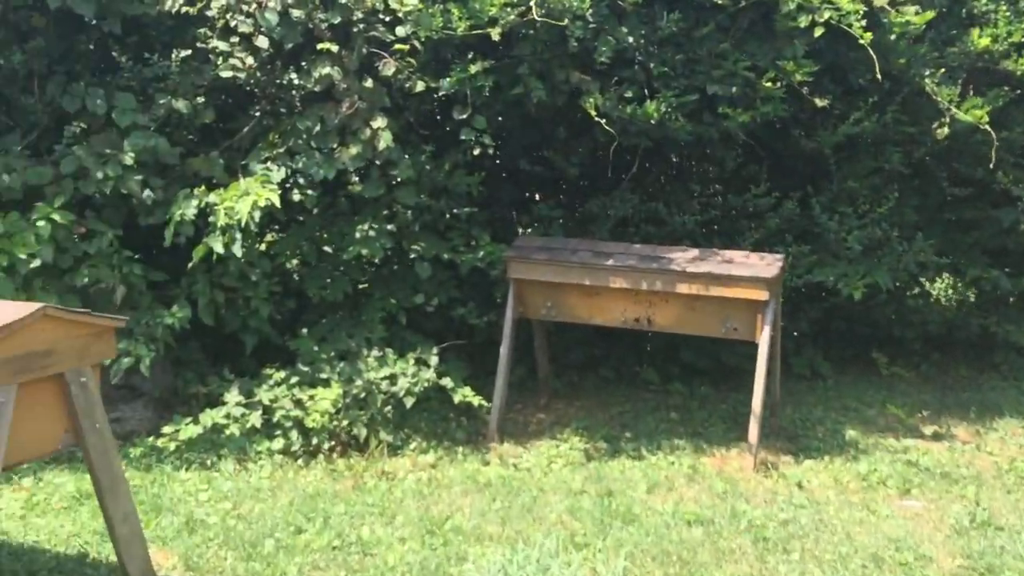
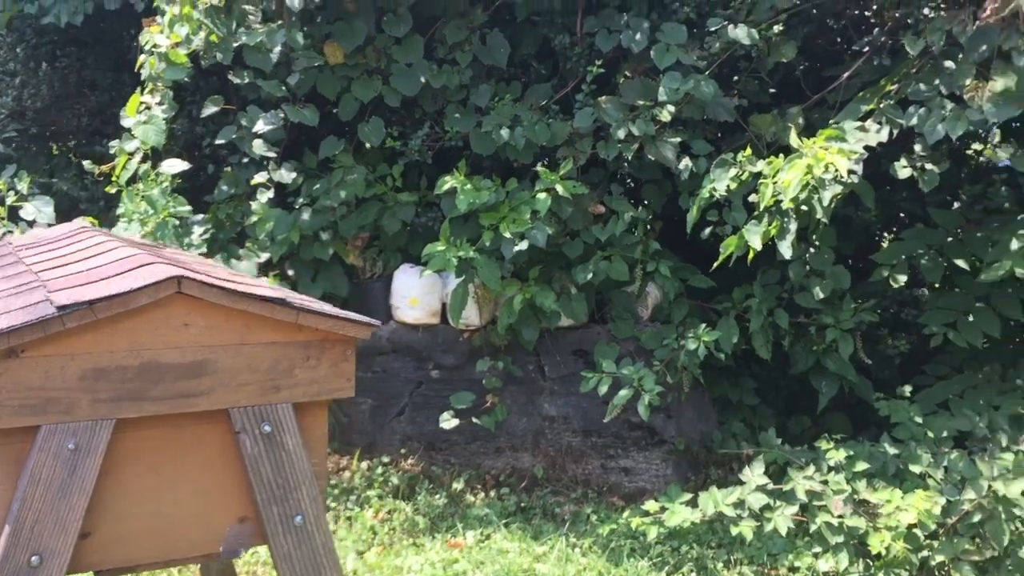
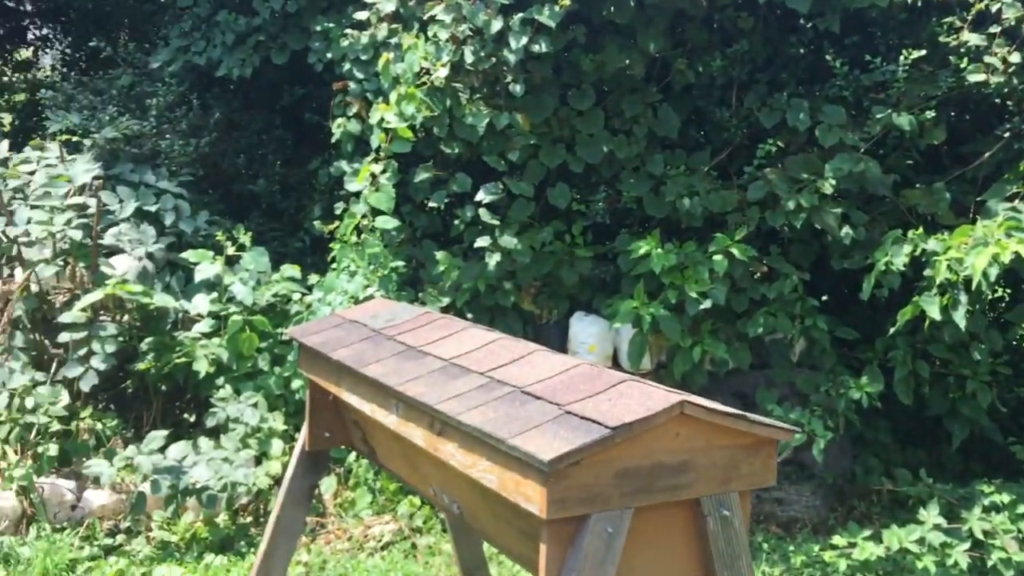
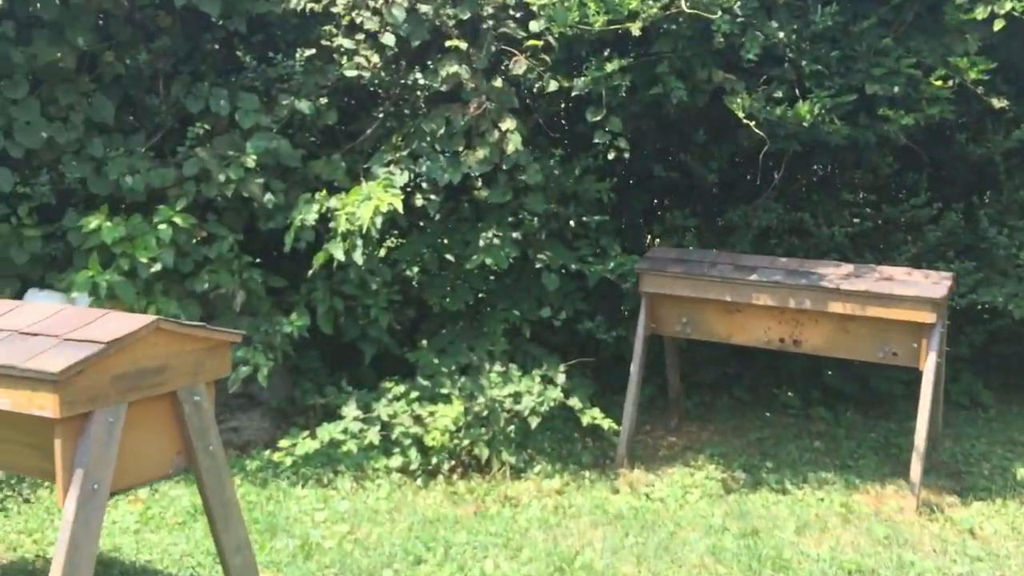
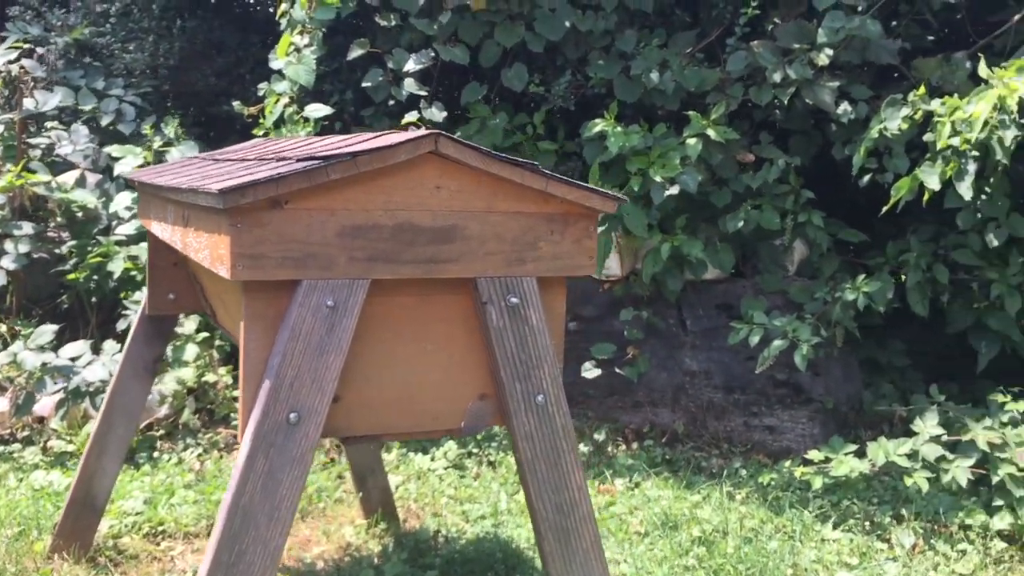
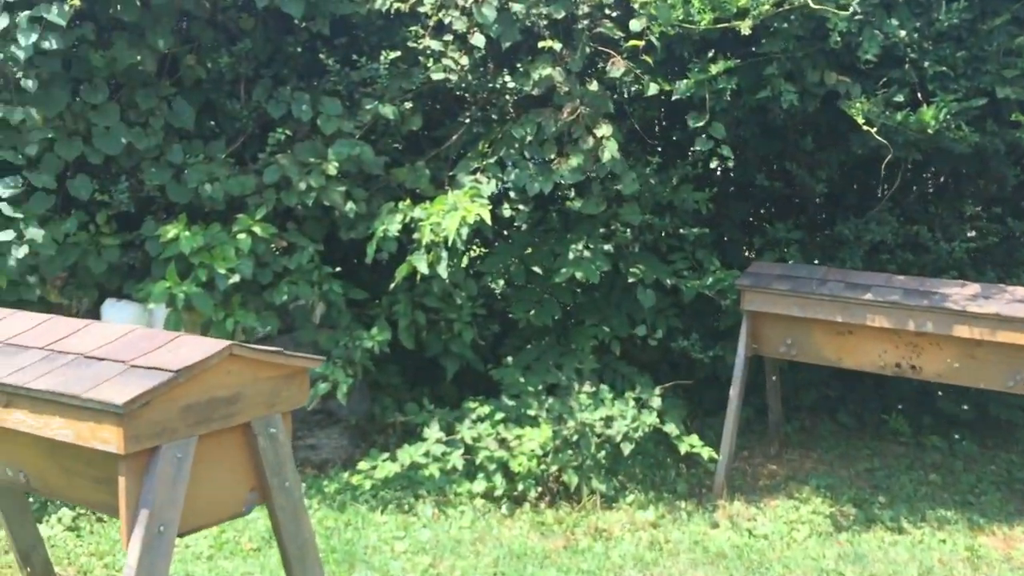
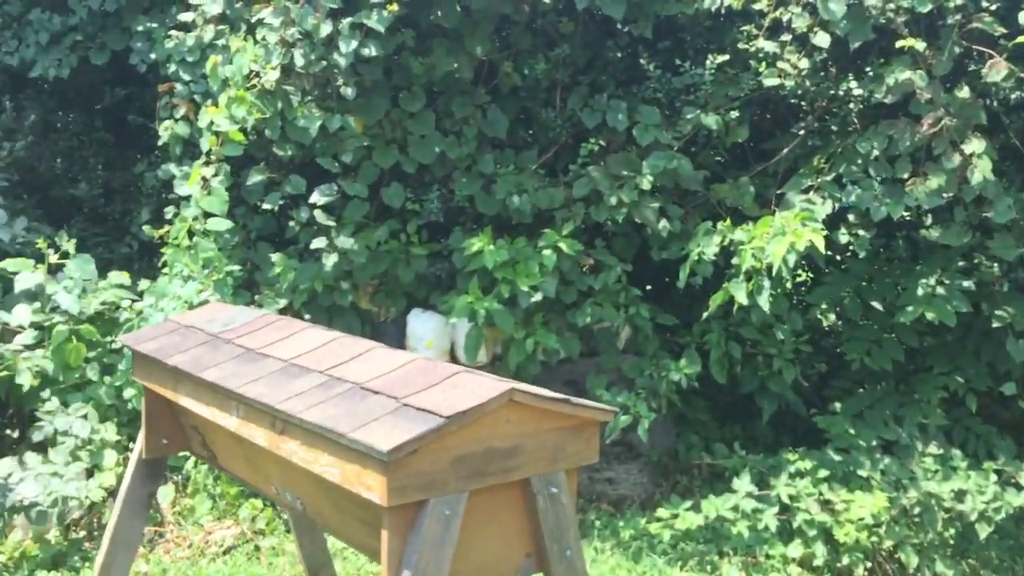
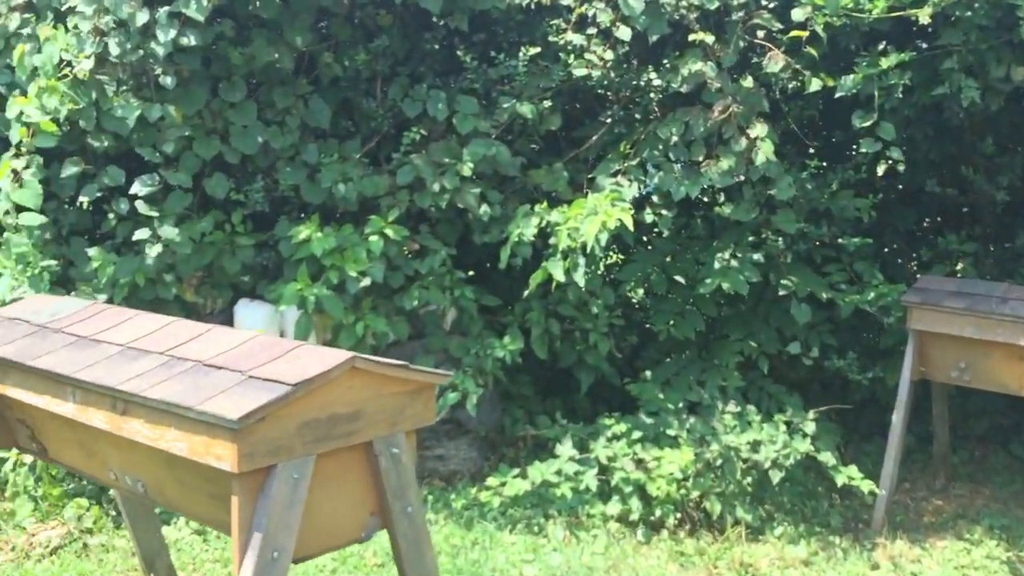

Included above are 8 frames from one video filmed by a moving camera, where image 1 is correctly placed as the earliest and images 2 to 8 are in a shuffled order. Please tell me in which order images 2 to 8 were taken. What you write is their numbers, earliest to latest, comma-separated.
4, 6, 8, 7, 3, 5, 2
